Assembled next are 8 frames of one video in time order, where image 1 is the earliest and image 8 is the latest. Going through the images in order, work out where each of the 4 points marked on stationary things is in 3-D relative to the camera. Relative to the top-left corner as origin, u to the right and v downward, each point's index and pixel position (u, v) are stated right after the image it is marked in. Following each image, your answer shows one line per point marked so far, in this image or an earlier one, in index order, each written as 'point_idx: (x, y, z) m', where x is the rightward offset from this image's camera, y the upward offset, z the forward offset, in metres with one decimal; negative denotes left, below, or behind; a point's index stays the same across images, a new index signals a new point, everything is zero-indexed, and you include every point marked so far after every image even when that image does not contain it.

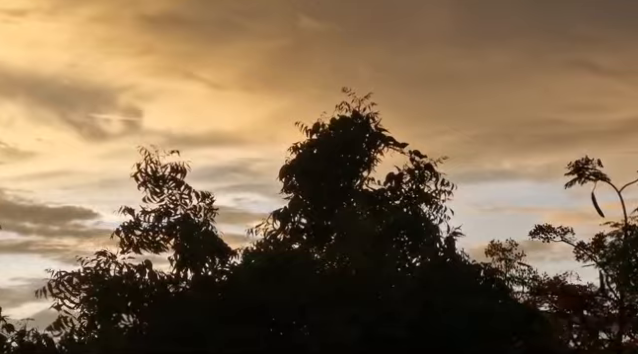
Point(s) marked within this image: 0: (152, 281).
0: (-2.3, -1.4, +13.6) m
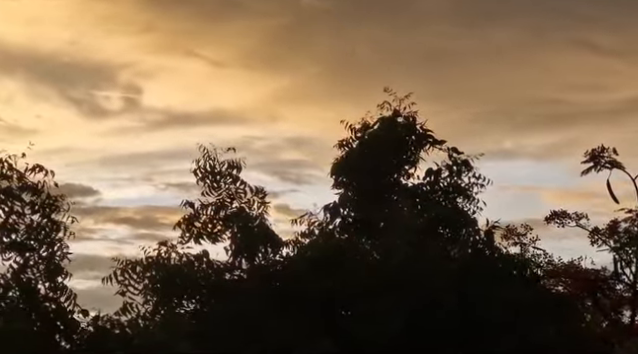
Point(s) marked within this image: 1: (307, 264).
0: (-1.6, -1.3, +14.6) m
1: (-0.1, -1.2, +13.9) m
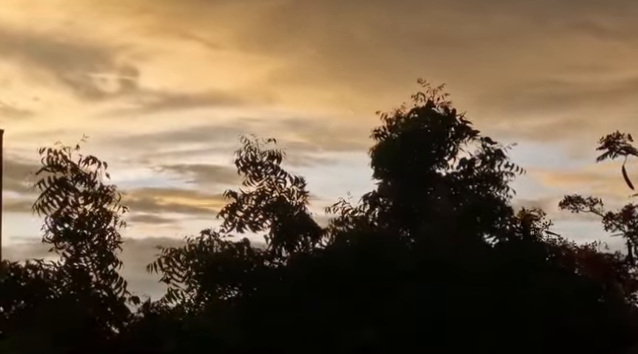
0: (-1.0, -1.2, +15.0) m
1: (+0.5, -1.1, +14.3) m
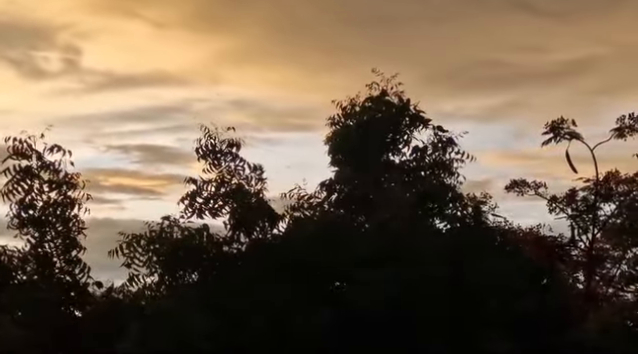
0: (-1.7, -1.0, +15.4) m
1: (-0.1, -0.9, +14.8) m
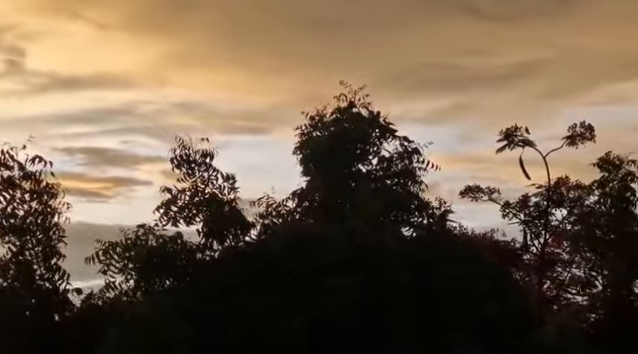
0: (-2.1, -1.1, +15.8) m
1: (-0.6, -1.0, +15.3) m
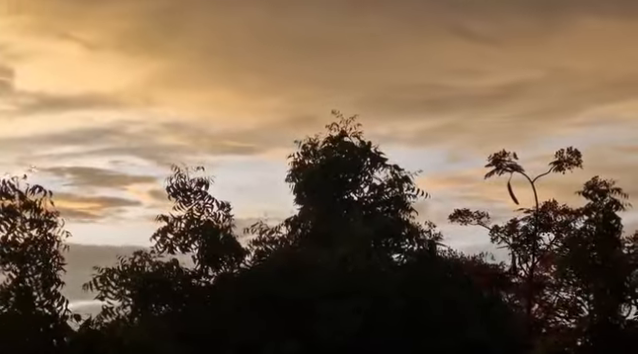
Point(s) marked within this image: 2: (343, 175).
0: (-2.3, -1.6, +16.2) m
1: (-0.7, -1.5, +15.6) m
2: (+0.4, 0.0, +17.5) m
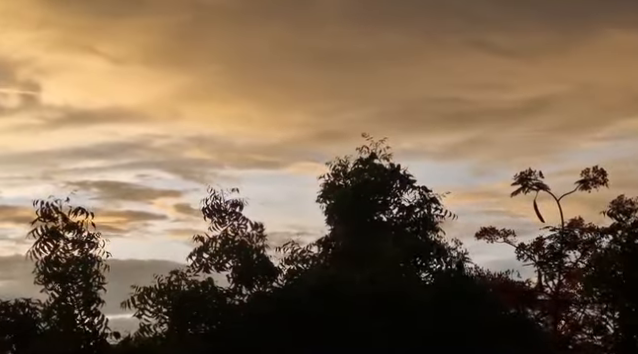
0: (-1.8, -1.9, +16.7) m
1: (-0.2, -1.8, +16.1) m
2: (+1.0, -0.3, +18.0) m
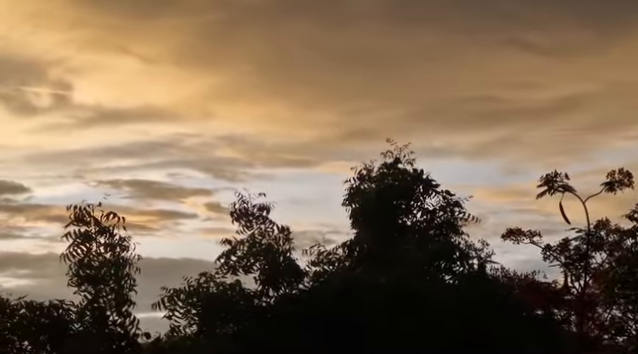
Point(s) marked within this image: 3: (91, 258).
0: (-1.3, -2.0, +17.1) m
1: (+0.2, -1.9, +16.5) m
2: (+1.4, -0.4, +18.3) m
3: (-4.0, -1.4, +17.2) m
